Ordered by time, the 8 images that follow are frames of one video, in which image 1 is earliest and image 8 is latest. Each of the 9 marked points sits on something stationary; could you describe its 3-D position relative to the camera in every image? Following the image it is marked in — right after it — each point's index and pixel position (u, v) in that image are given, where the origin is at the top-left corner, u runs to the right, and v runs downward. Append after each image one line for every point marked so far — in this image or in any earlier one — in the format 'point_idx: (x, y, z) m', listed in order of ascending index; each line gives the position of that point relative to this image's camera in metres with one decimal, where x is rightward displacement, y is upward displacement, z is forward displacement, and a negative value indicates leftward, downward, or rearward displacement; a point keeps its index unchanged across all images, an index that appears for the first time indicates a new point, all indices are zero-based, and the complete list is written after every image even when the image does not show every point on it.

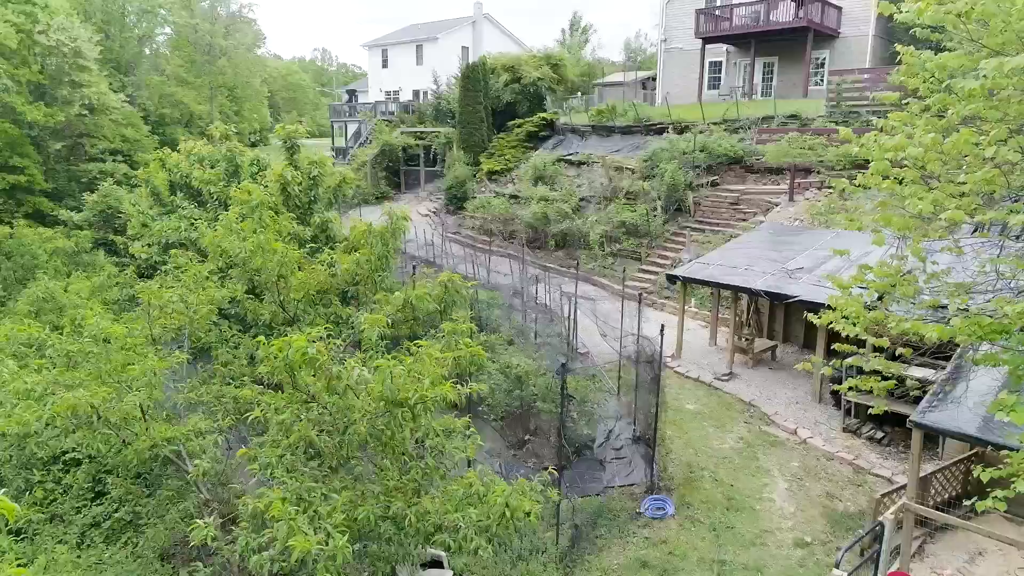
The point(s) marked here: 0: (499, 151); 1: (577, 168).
0: (-0.4, +3.8, +19.5) m
1: (+1.5, +2.8, +16.5) m
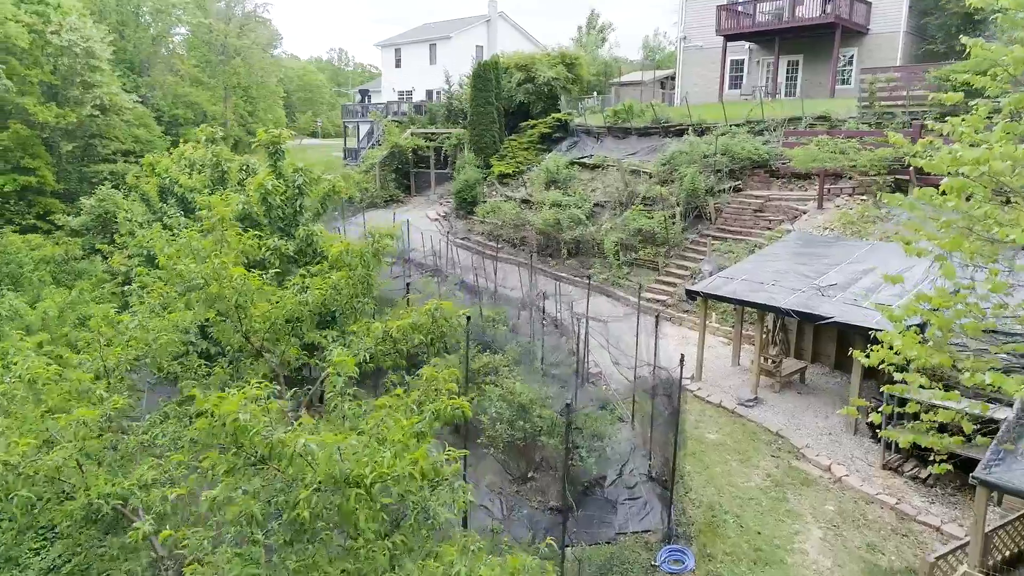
0: (-0.1, +3.6, +18.8) m
1: (+1.8, +2.6, +15.8) m
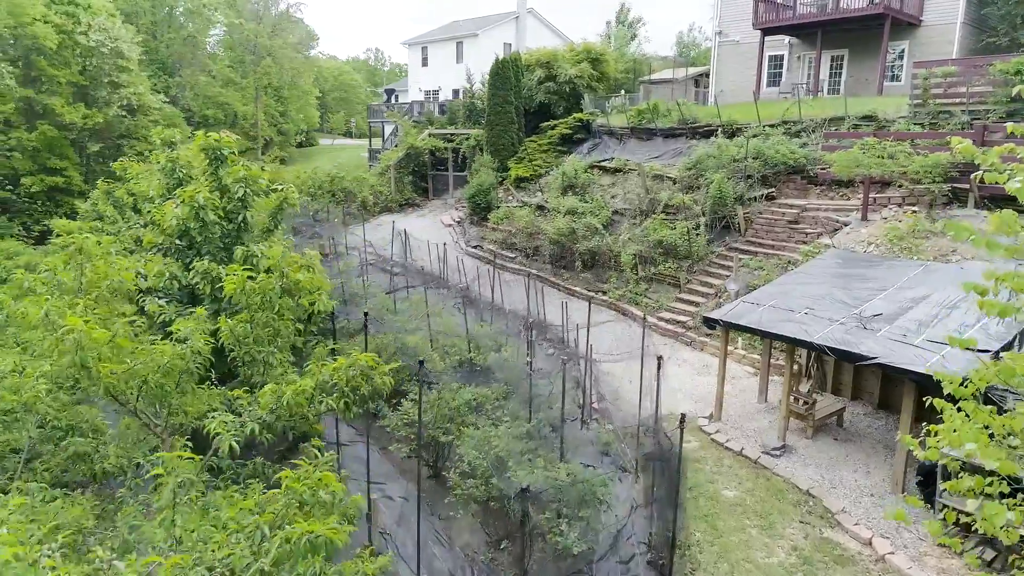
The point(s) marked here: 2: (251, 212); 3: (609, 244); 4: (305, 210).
0: (+0.4, +3.3, +17.7) m
1: (+2.1, +2.3, +14.6) m
2: (-2.1, +0.6, +5.8) m
3: (+1.6, +0.8, +12.1) m
4: (-4.7, +1.8, +16.6) m
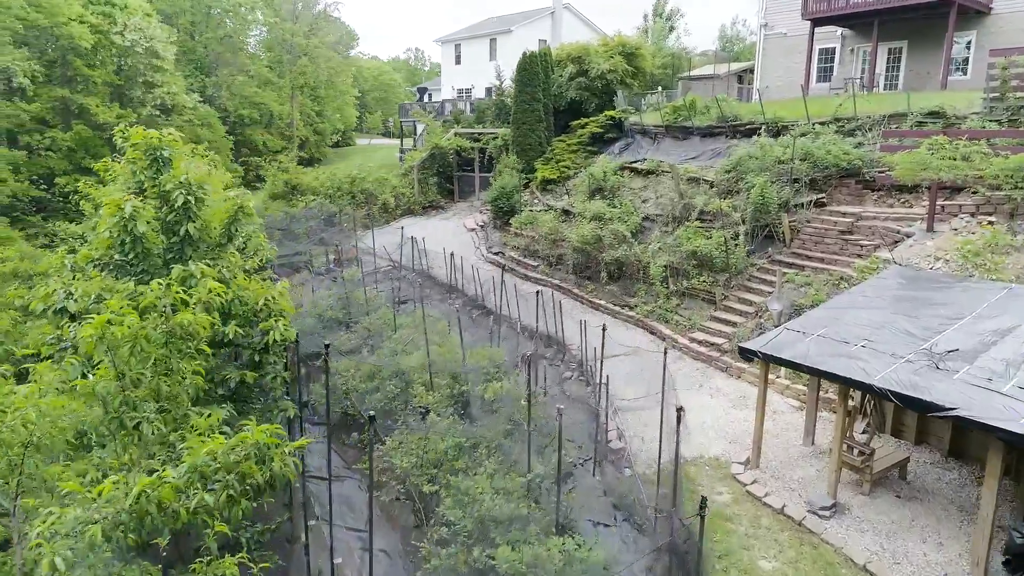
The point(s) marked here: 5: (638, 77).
0: (+1.0, +3.1, +16.7) m
1: (+2.5, +2.1, +13.5) m
2: (-2.2, +0.4, +4.9) m
3: (+1.9, +0.5, +10.9) m
4: (-4.2, +1.7, +15.9) m
5: (+3.3, +5.6, +18.9) m
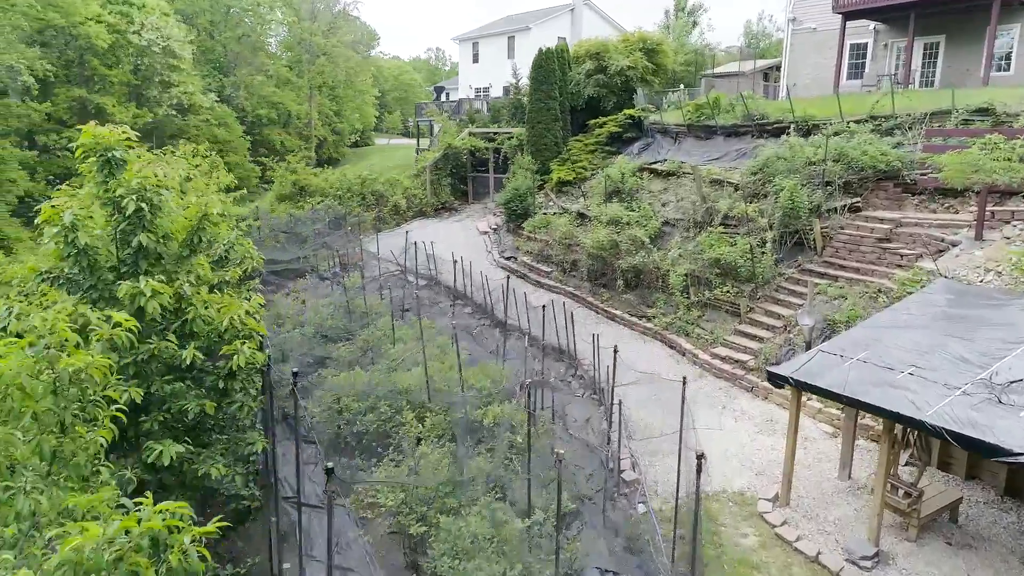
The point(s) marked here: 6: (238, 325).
0: (+1.4, +3.0, +16.0) m
1: (+2.7, +1.9, +12.8) m
2: (-2.2, +0.3, +4.3) m
3: (+2.1, +0.4, +10.2) m
4: (-3.9, +1.5, +15.3) m
5: (+3.8, +5.5, +18.1) m
6: (-1.8, -0.2, +4.7) m
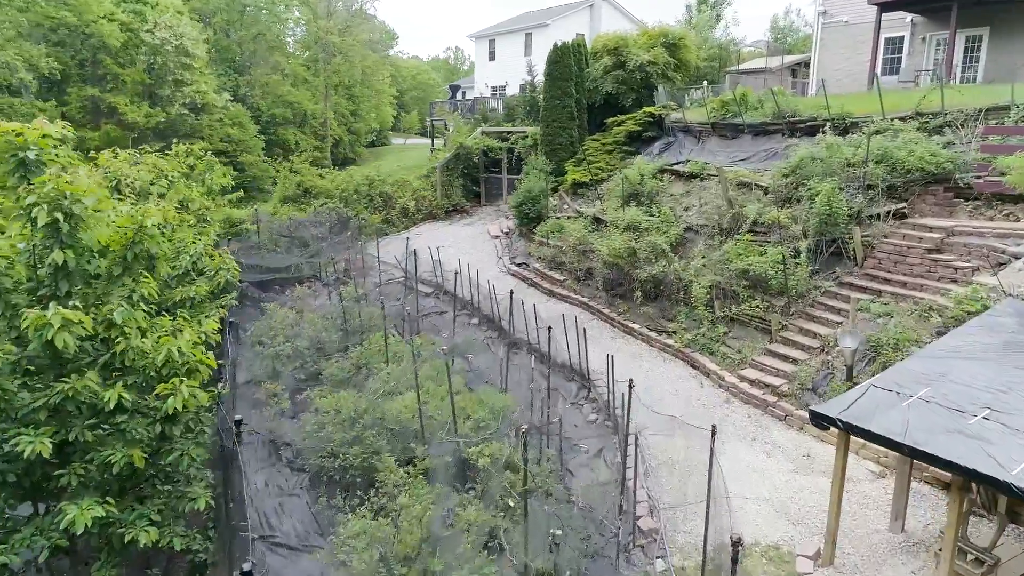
0: (+1.6, +2.8, +15.2) m
1: (+2.9, +1.8, +11.9) m
2: (-2.3, +0.2, +3.6) m
3: (+2.2, +0.2, +9.4) m
4: (-3.6, +1.4, +14.7) m
5: (+4.1, +5.3, +17.2) m
6: (-1.8, -0.4, +3.9) m
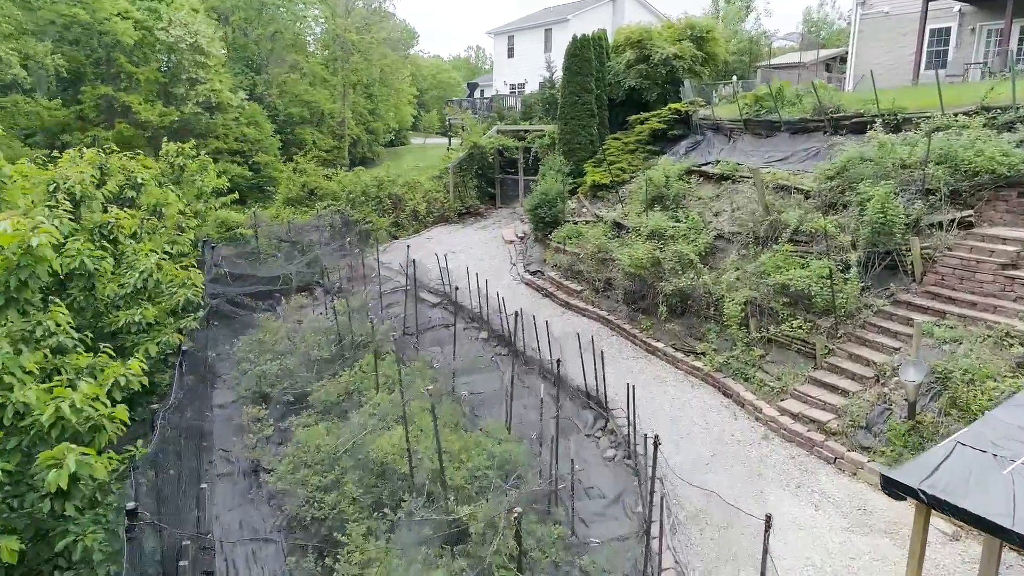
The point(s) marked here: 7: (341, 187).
0: (+2.0, +2.6, +14.2) m
1: (+3.1, +1.6, +10.9) m
2: (-2.3, 0.0, +2.7) m
3: (+2.3, 0.0, +8.4) m
4: (-3.3, +1.3, +13.8) m
5: (+4.5, +5.1, +16.2) m
6: (-1.9, -0.5, +3.1) m
7: (-4.0, +2.3, +16.5) m
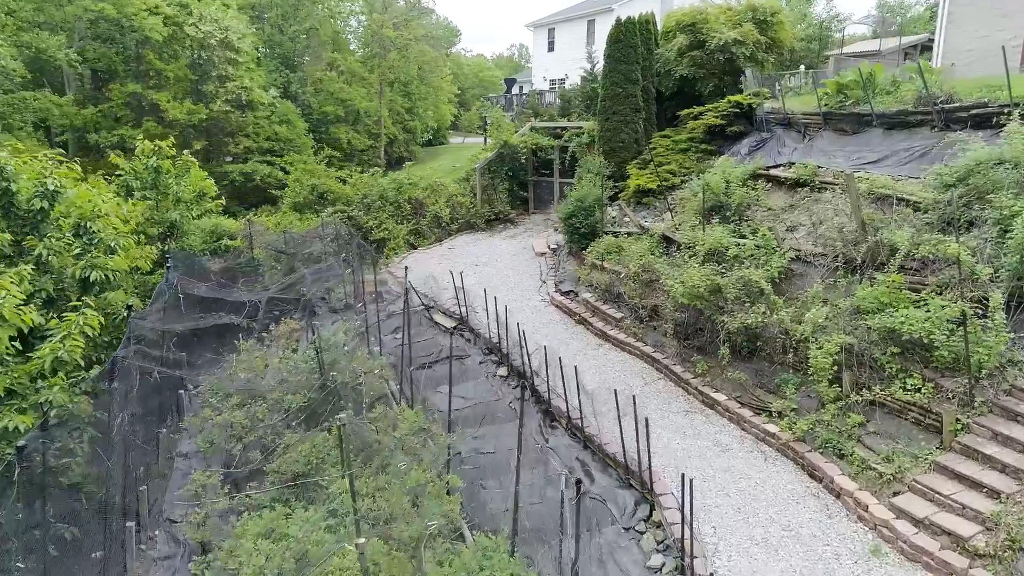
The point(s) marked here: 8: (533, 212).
0: (+2.5, +2.3, +12.3) m
1: (+3.5, +1.2, +8.9) m
2: (-2.4, -0.3, +1.1) m
3: (+2.5, -0.3, +6.5) m
4: (-2.8, +1.0, +12.2) m
5: (+5.2, +4.7, +14.1) m
6: (-2.0, -0.9, +1.4) m
7: (-3.3, +2.1, +15.0) m
8: (+0.5, +1.7, +16.0) m
